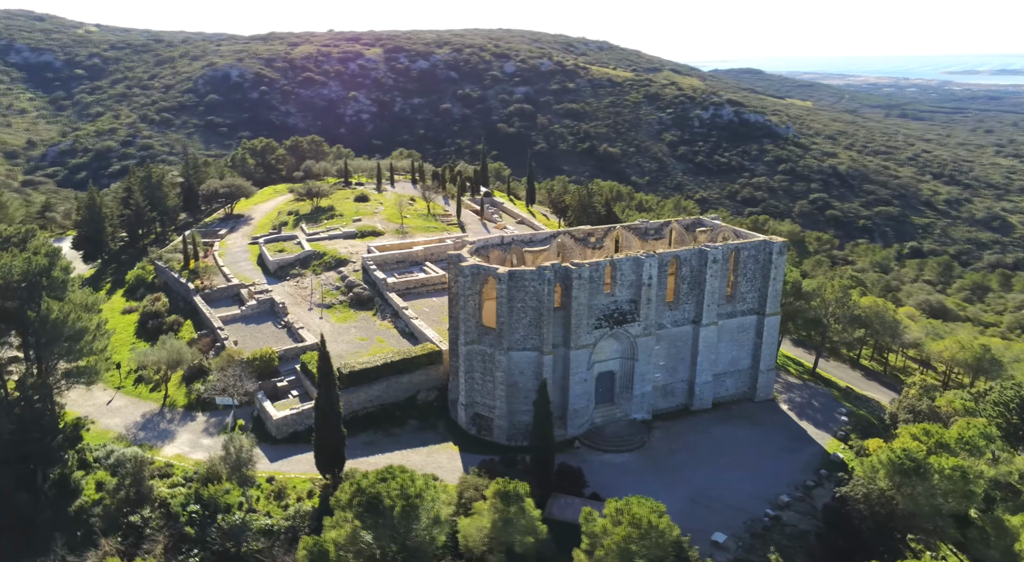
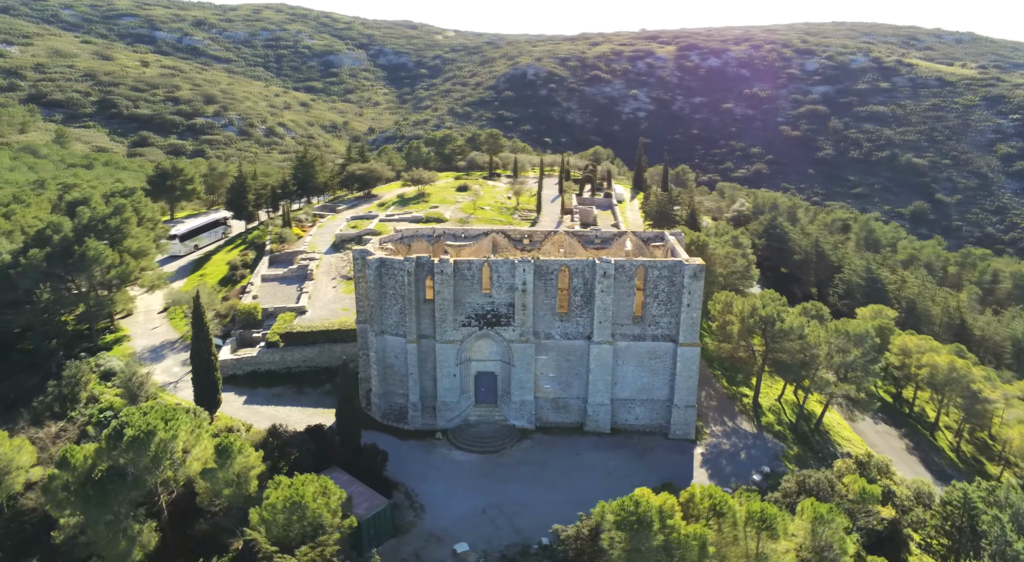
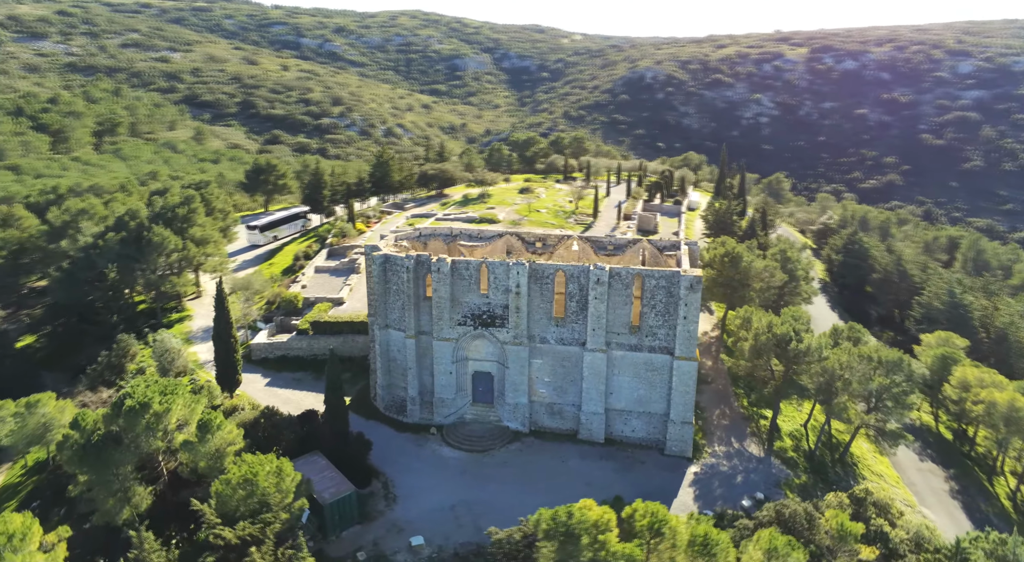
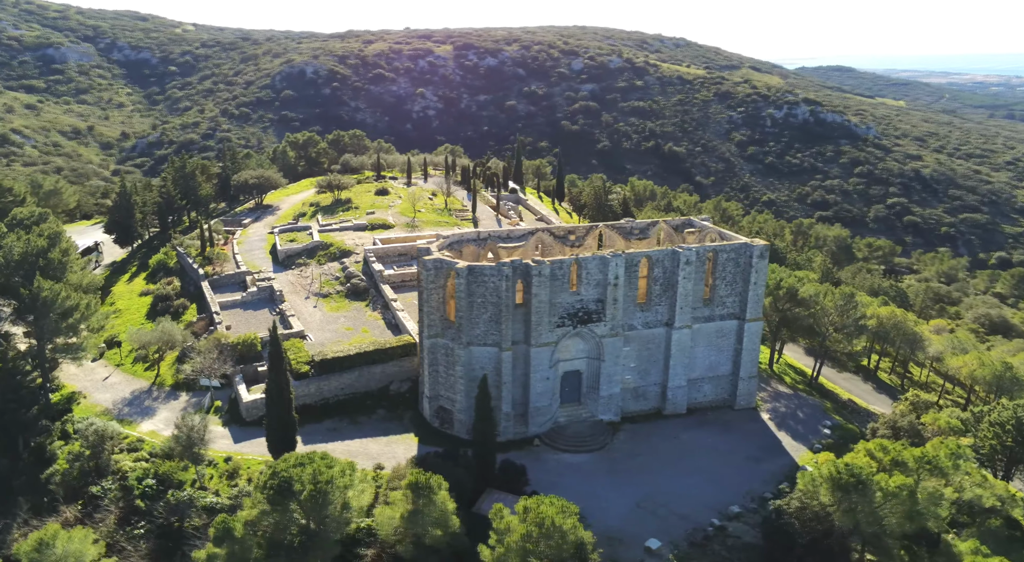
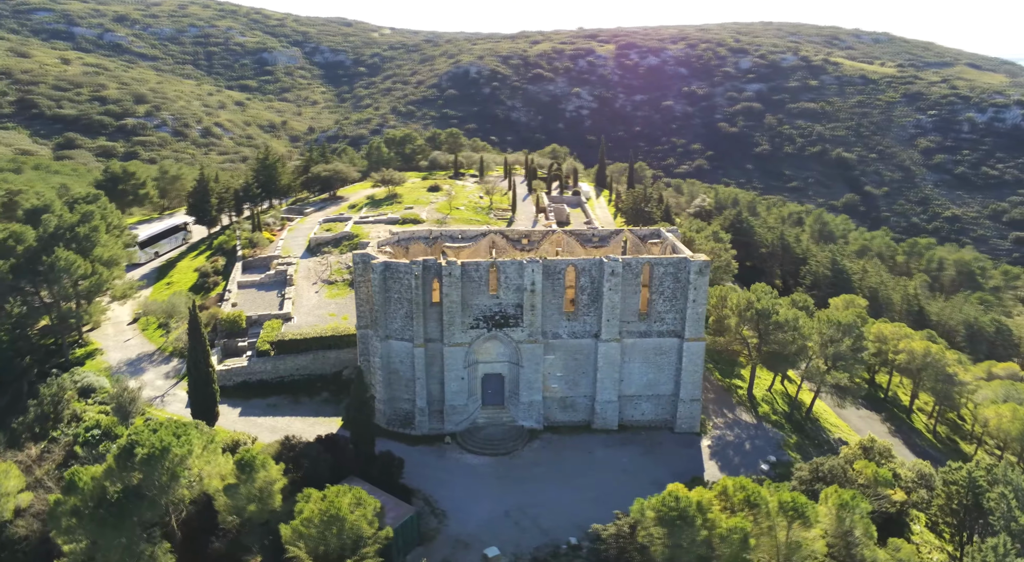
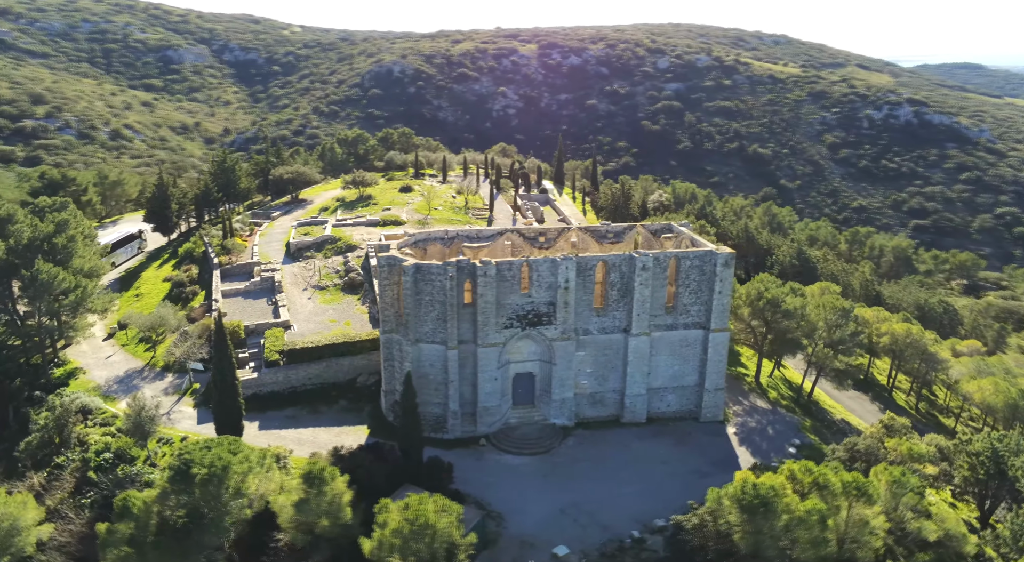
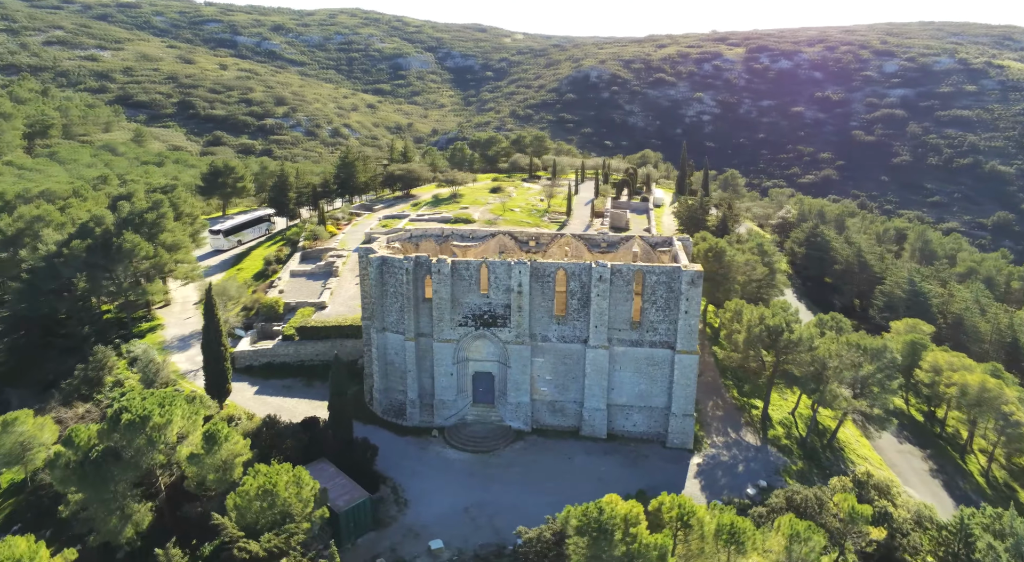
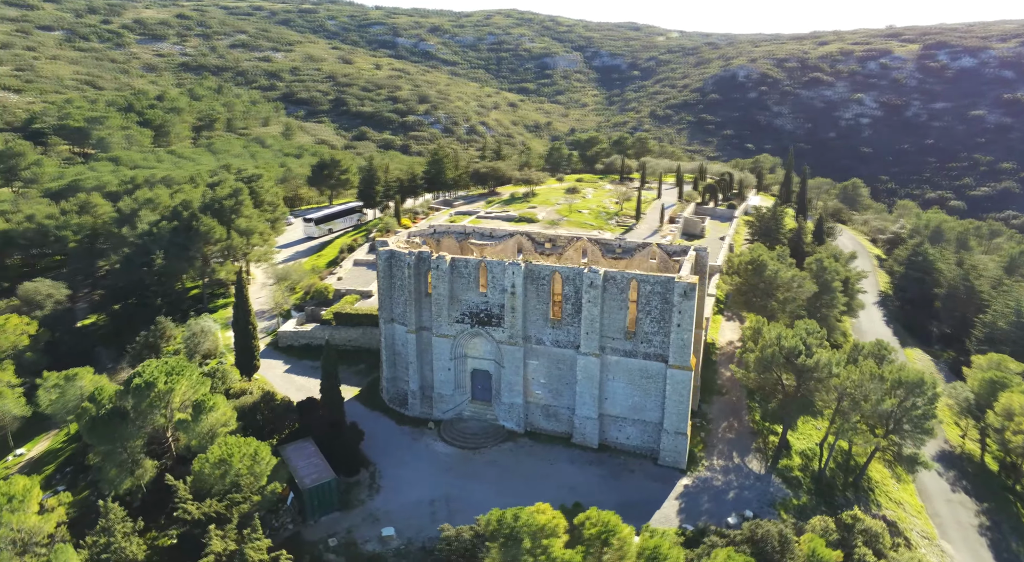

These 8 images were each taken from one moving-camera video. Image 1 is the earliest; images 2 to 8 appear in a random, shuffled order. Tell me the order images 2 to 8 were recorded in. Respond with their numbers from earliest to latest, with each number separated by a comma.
4, 6, 5, 2, 7, 3, 8
